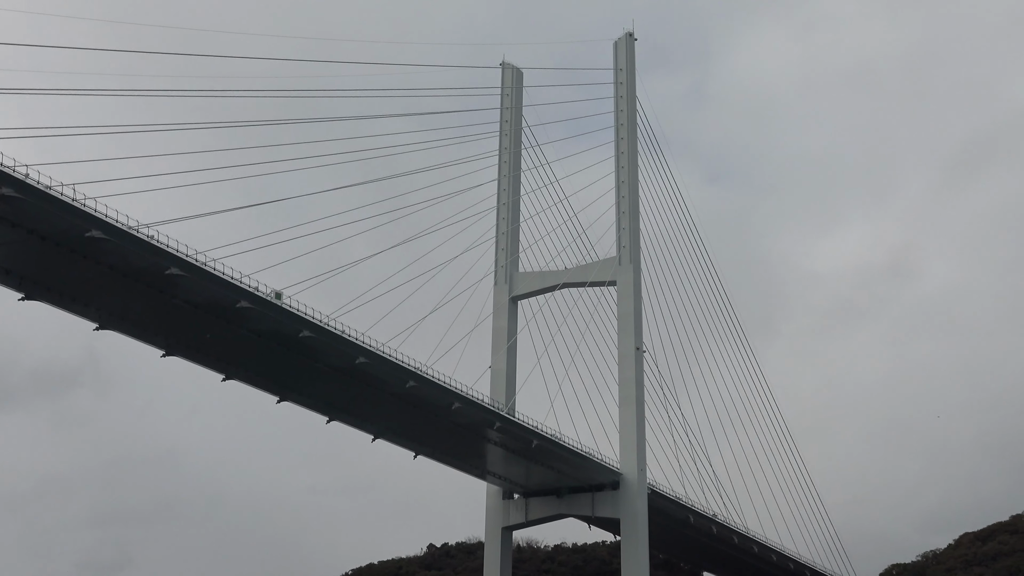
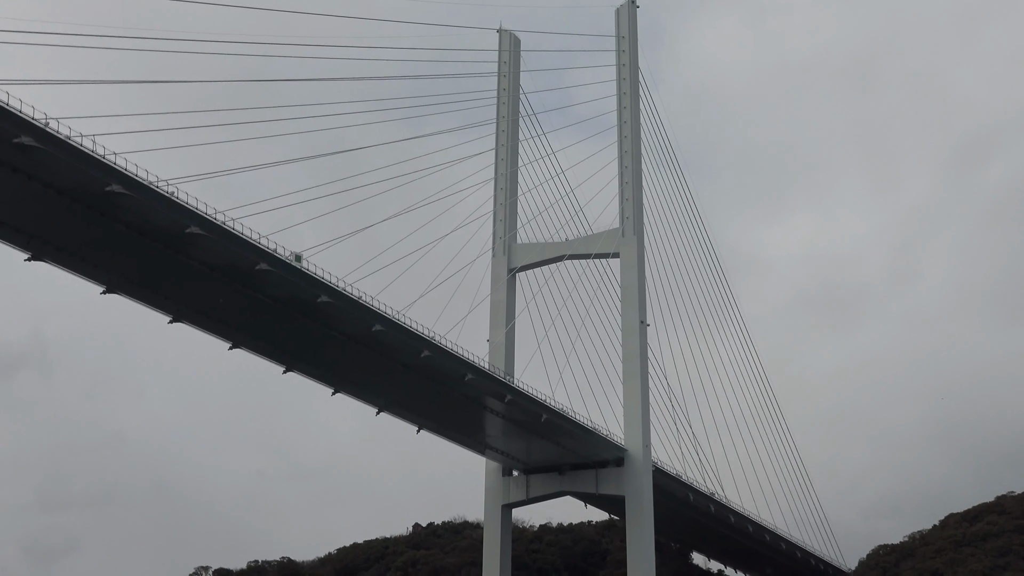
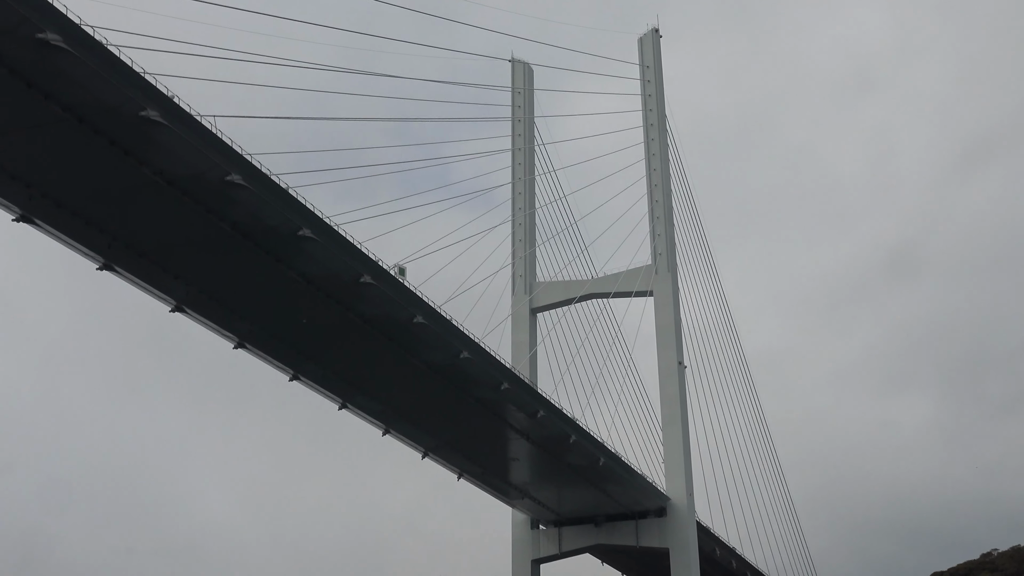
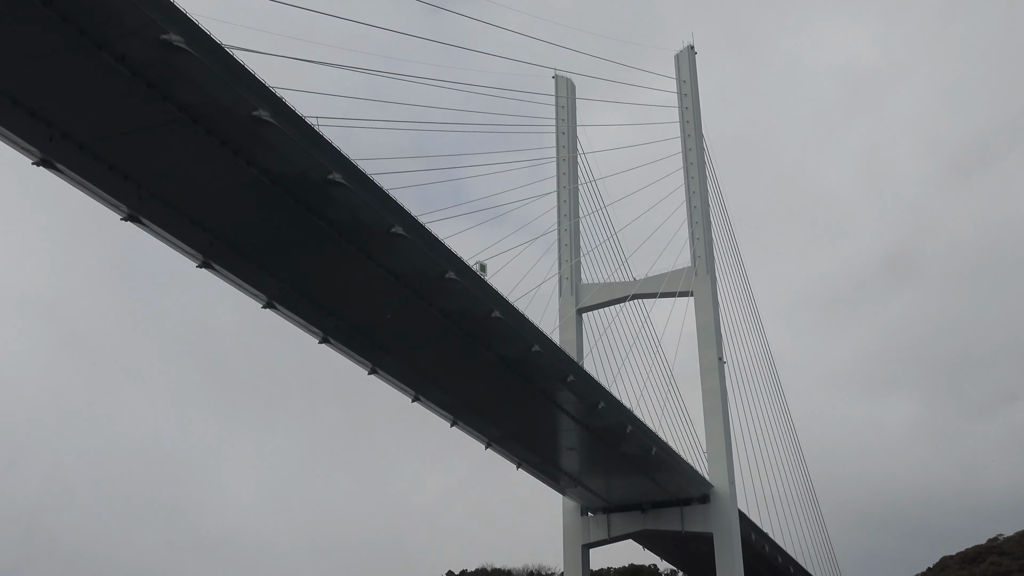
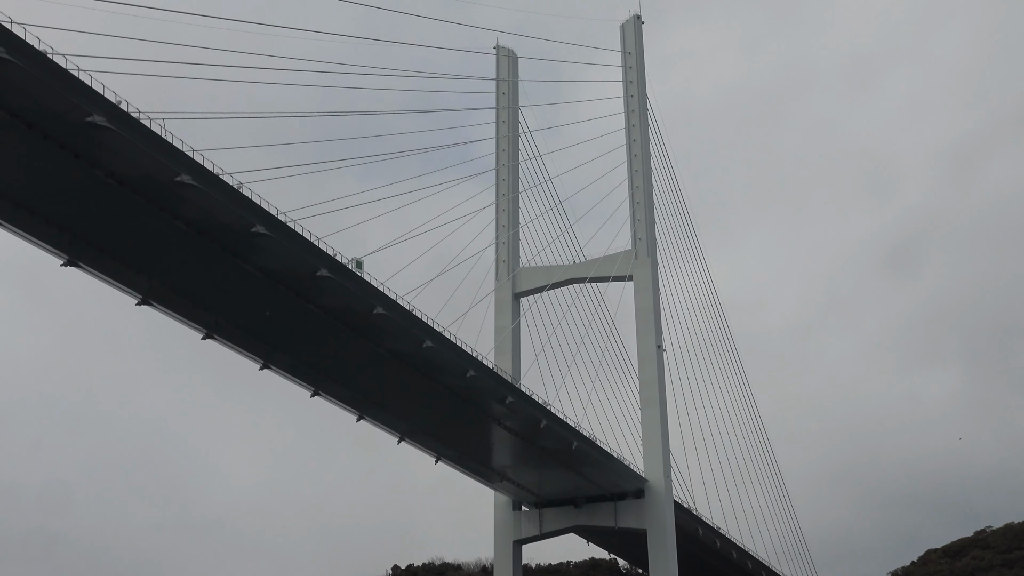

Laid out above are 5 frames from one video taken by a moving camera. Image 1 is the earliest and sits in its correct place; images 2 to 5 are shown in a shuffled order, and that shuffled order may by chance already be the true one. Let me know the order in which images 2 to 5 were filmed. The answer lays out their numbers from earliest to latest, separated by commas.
2, 5, 3, 4
